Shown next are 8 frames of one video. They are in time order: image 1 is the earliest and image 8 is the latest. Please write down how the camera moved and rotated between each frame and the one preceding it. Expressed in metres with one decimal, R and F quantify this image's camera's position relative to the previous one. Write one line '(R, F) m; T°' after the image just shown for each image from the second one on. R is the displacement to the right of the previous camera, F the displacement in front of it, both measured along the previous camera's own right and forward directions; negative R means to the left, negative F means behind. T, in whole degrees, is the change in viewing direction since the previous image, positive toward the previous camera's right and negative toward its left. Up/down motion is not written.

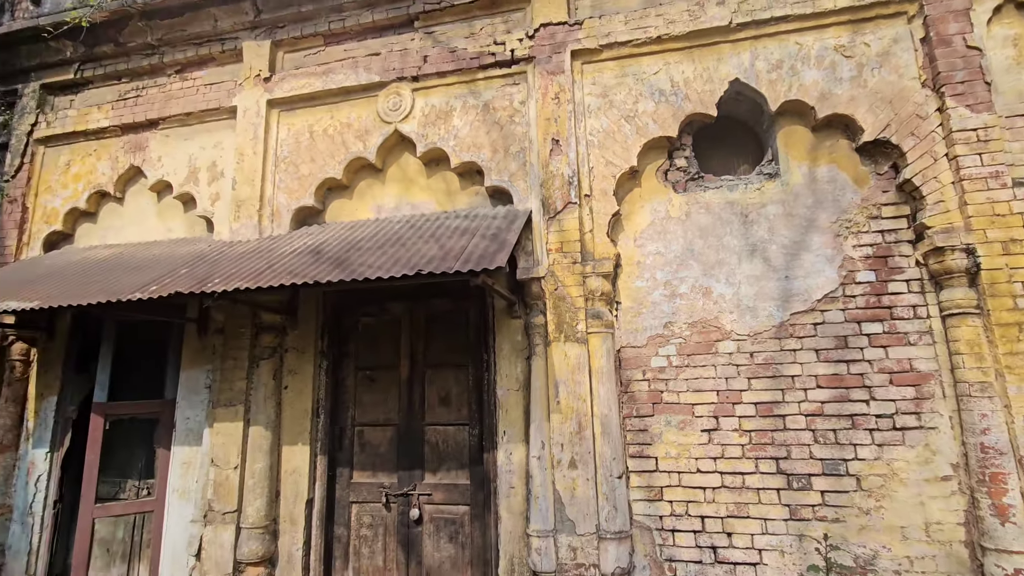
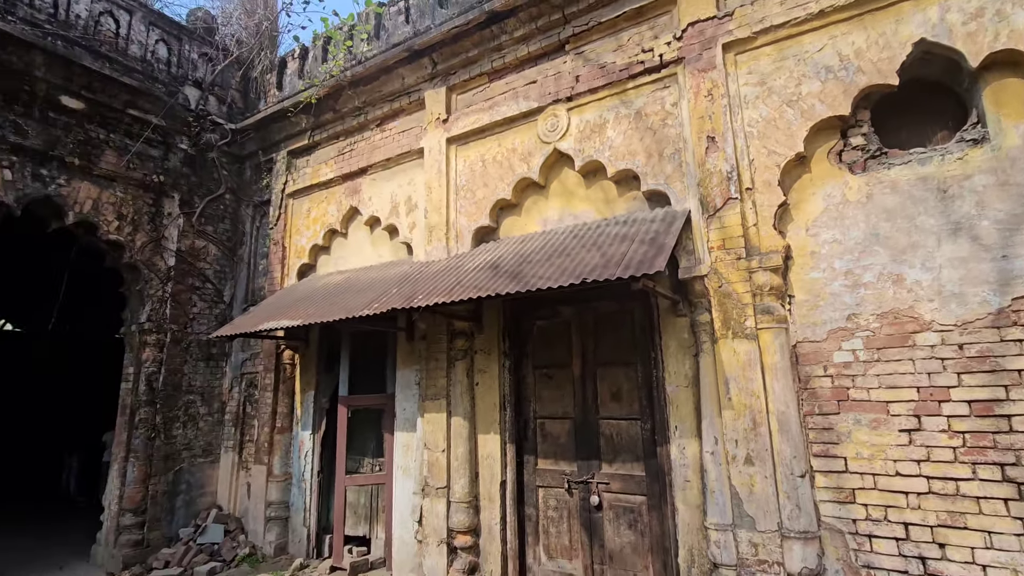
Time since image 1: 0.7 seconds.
(+0.1, -0.3) m; -19°
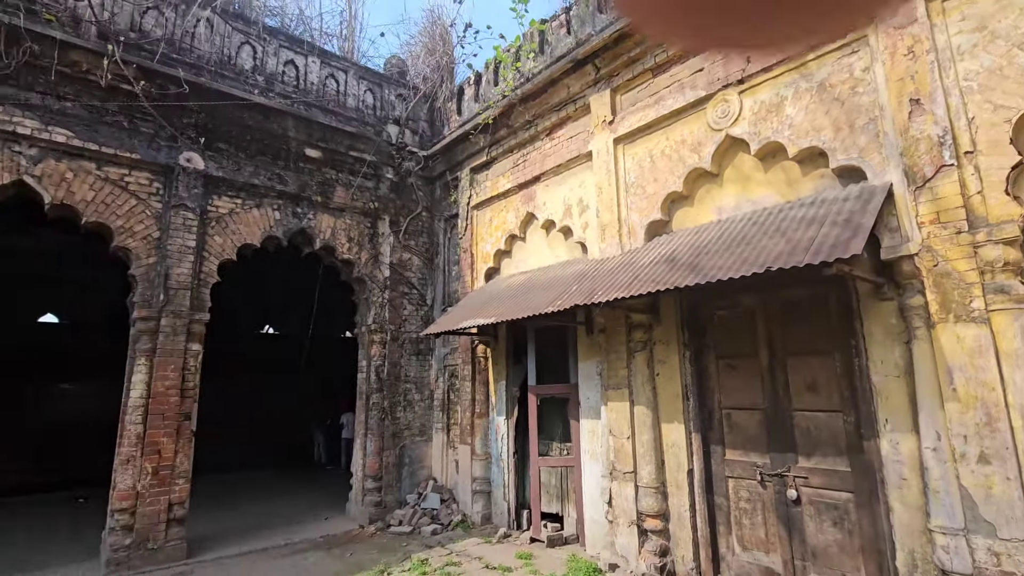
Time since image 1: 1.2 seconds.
(-0.1, -0.3) m; -18°
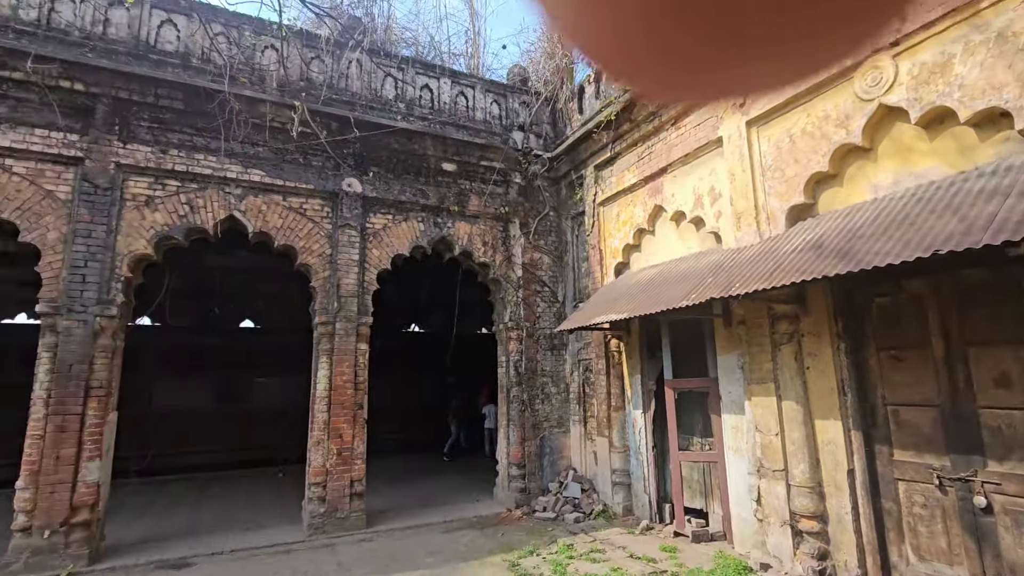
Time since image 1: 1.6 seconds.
(0.0, -0.2) m; -14°
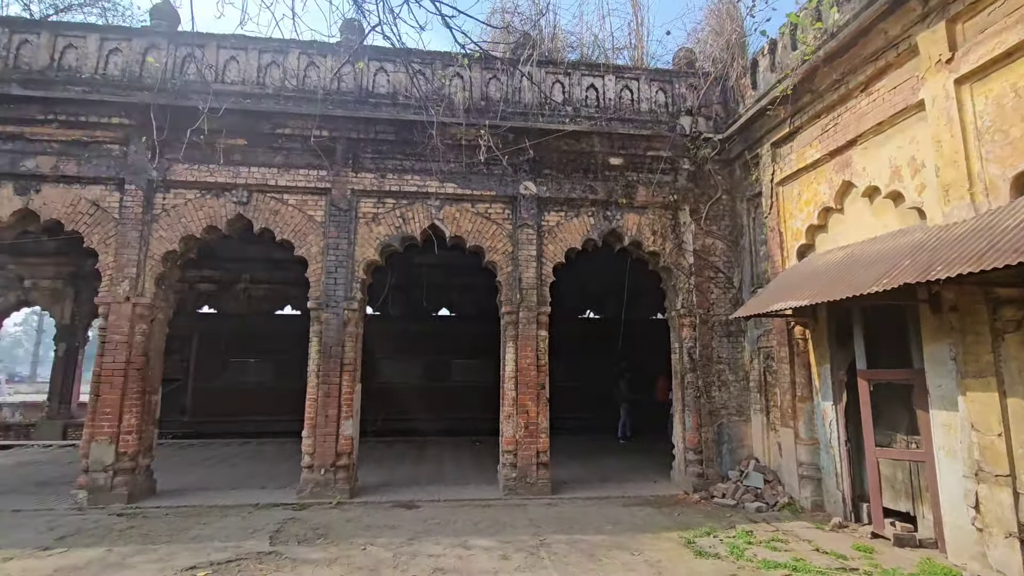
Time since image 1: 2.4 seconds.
(+0.1, -0.4) m; -19°
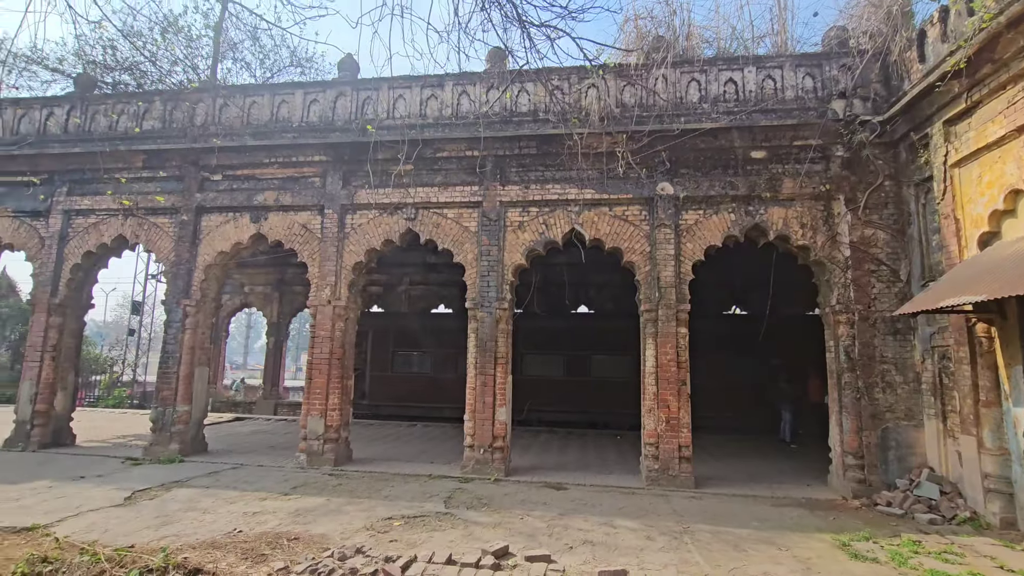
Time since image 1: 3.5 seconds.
(0.0, -0.5) m; -15°
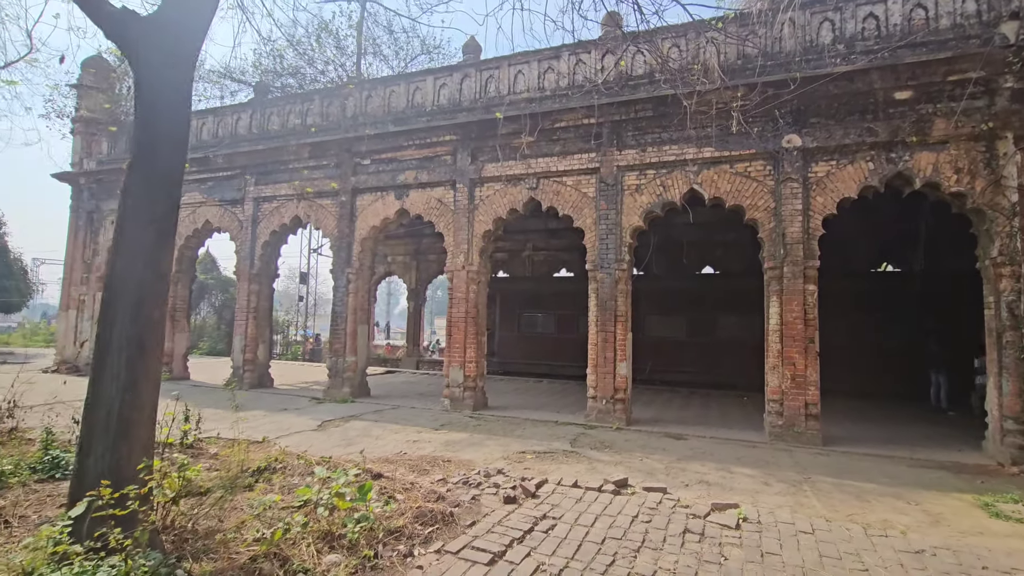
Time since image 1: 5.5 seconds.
(+0.1, -0.6) m; -13°
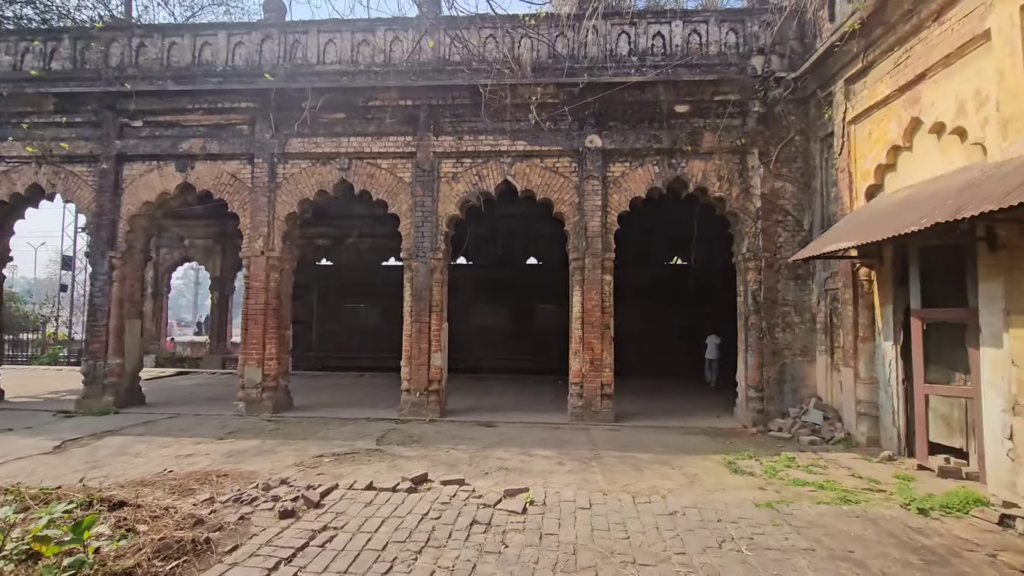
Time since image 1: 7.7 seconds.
(+0.4, +0.2) m; +18°
